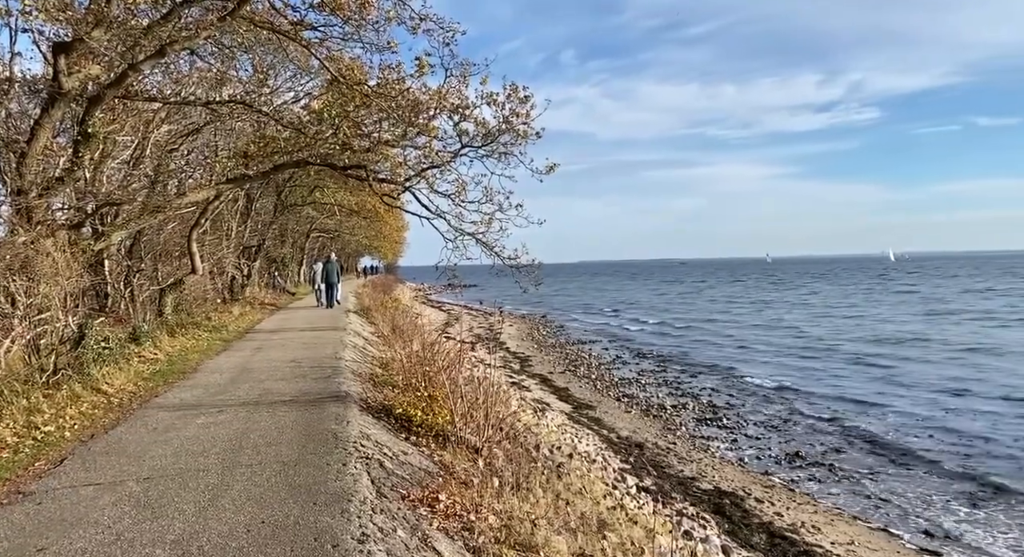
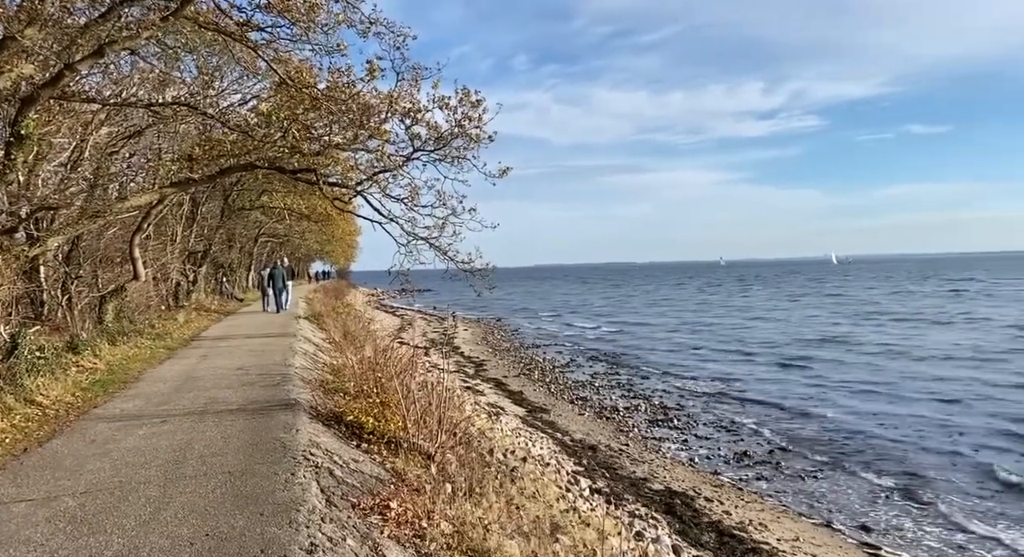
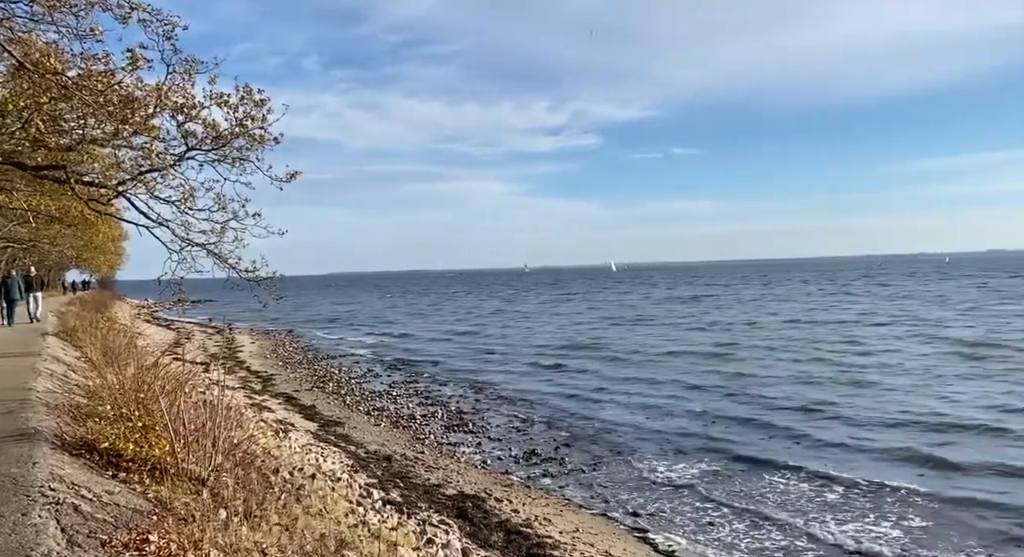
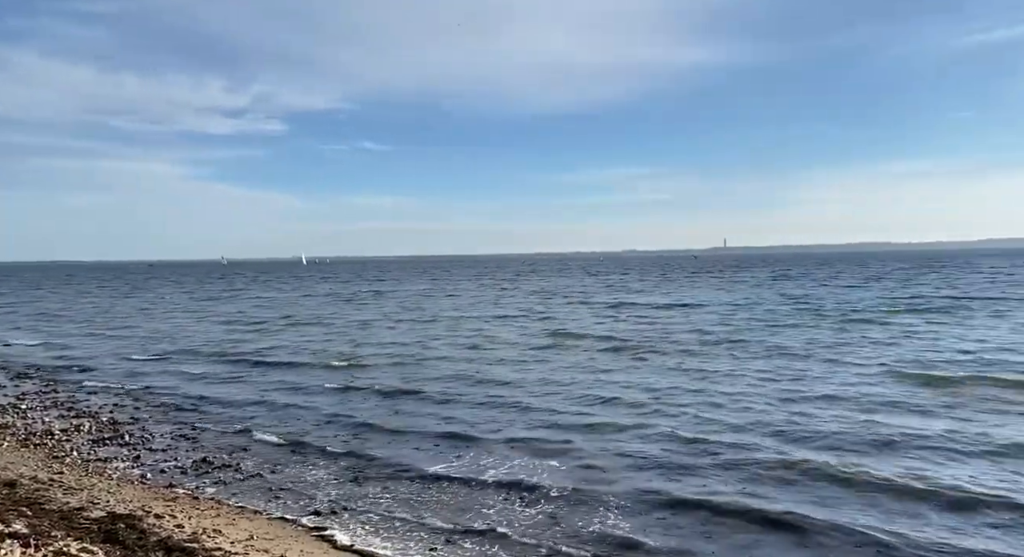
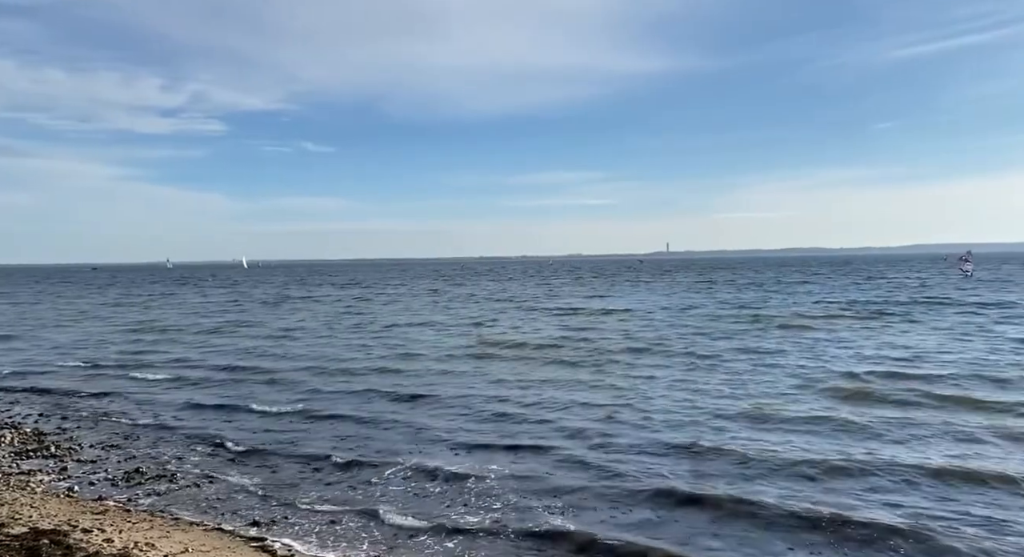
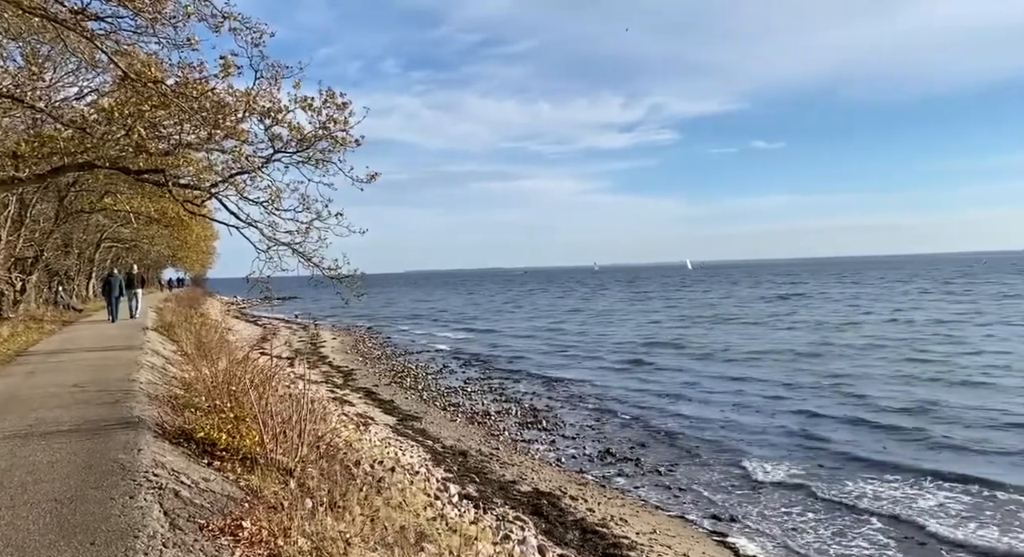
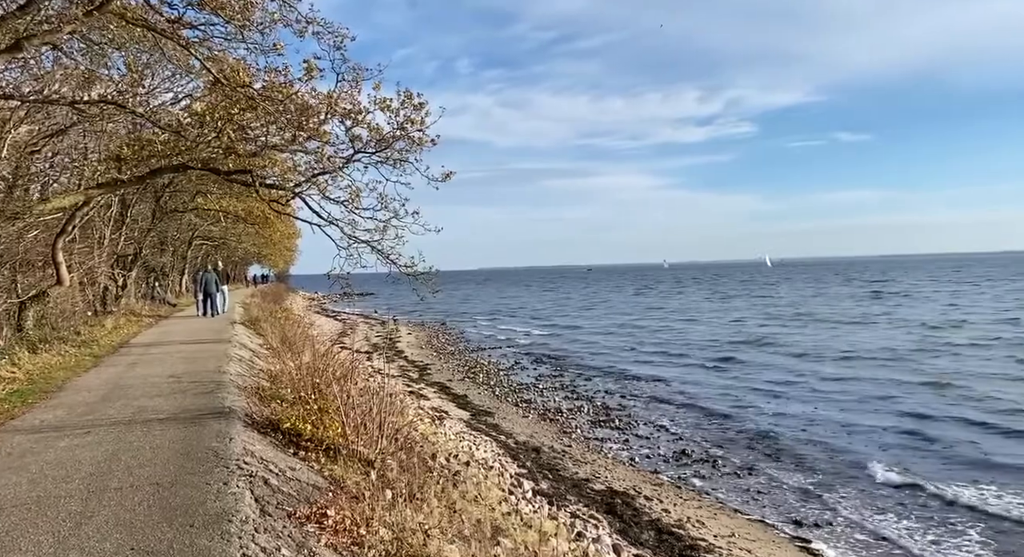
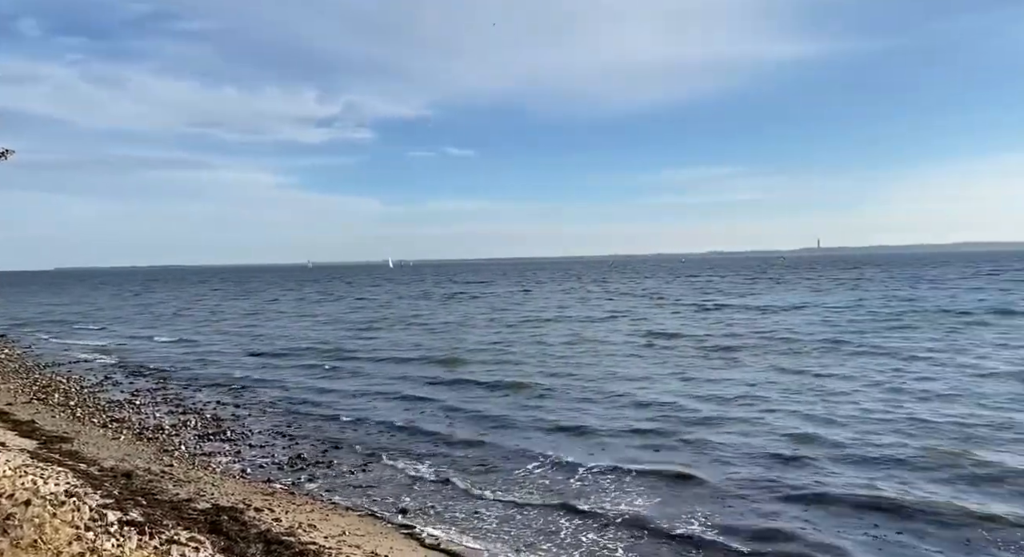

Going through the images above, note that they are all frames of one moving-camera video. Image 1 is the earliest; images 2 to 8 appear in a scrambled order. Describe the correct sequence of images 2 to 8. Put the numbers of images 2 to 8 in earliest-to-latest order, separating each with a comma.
2, 7, 6, 3, 8, 4, 5
